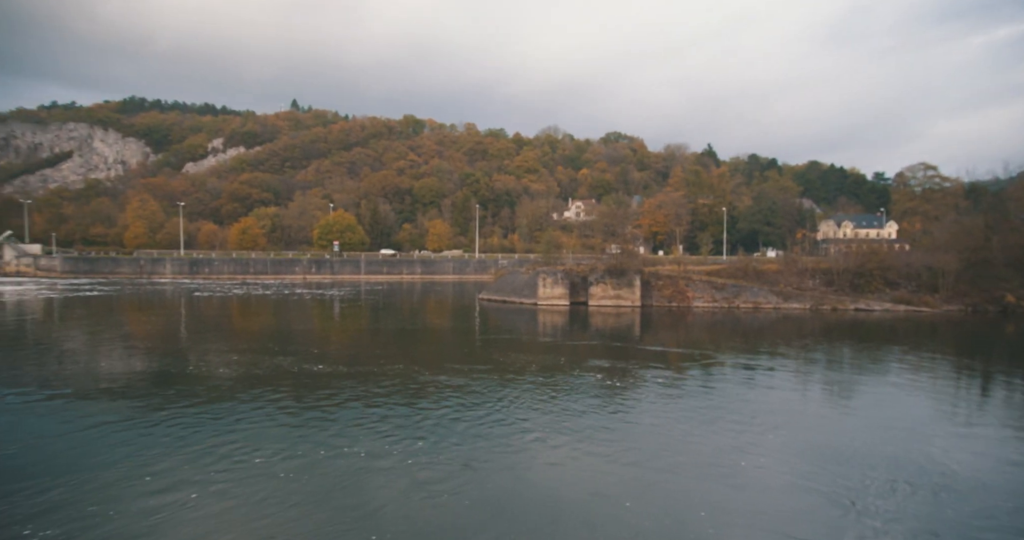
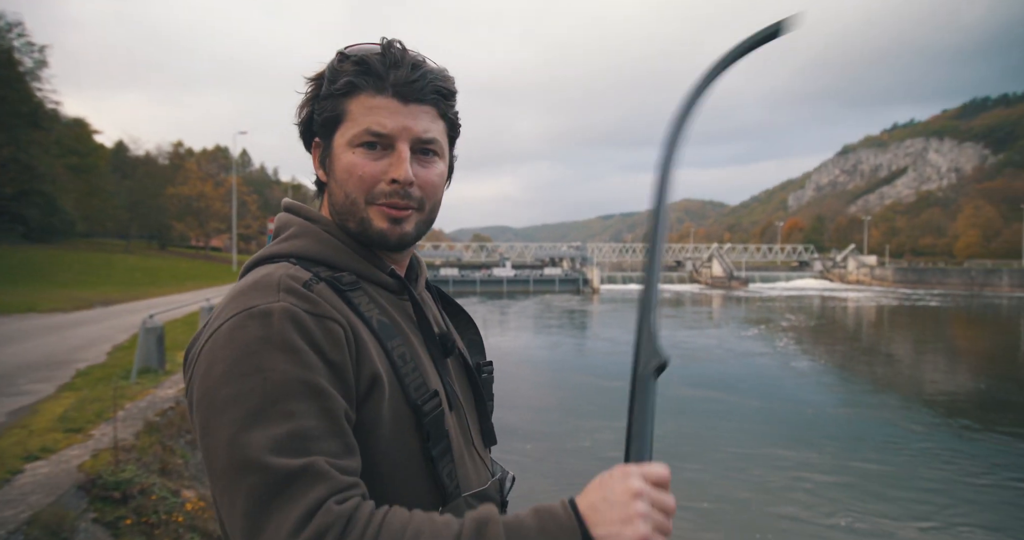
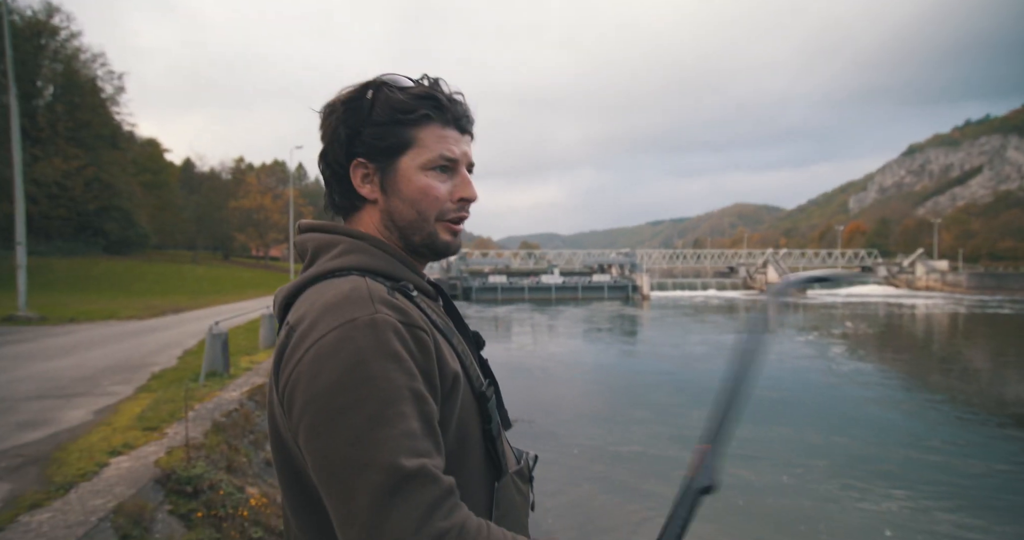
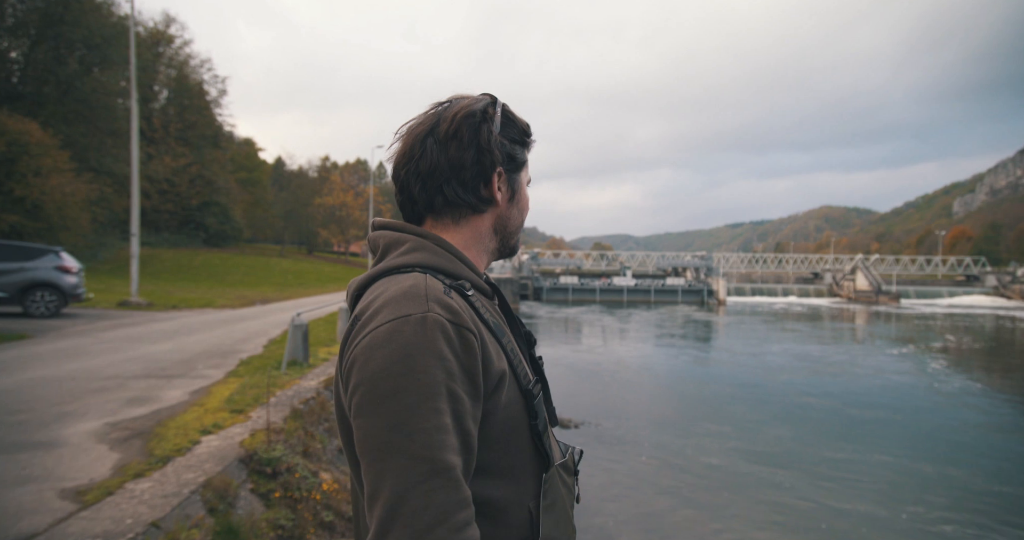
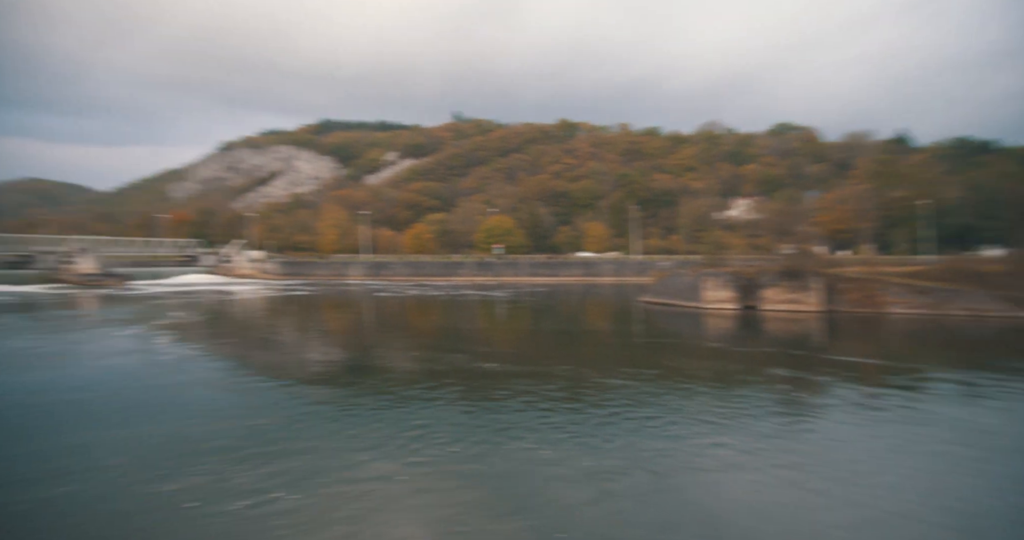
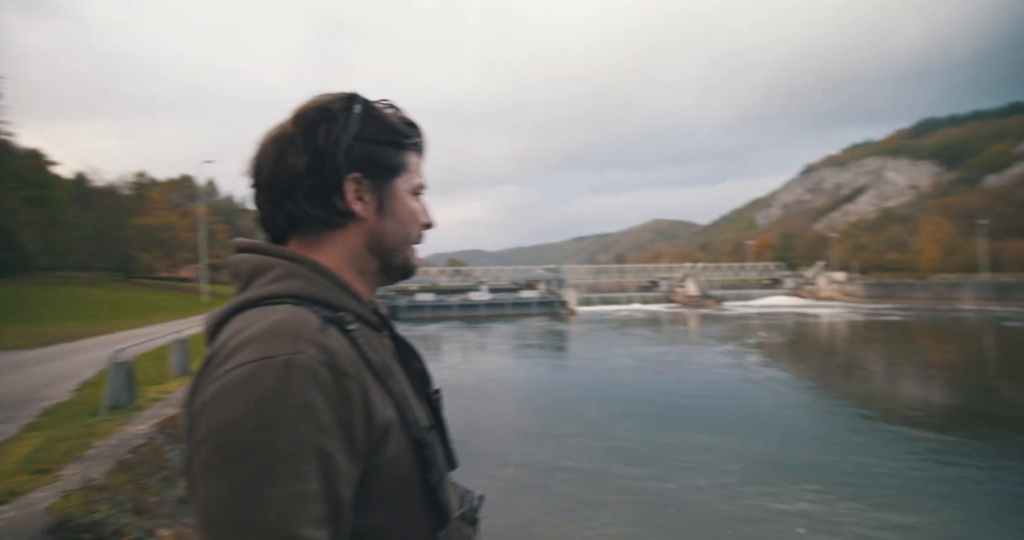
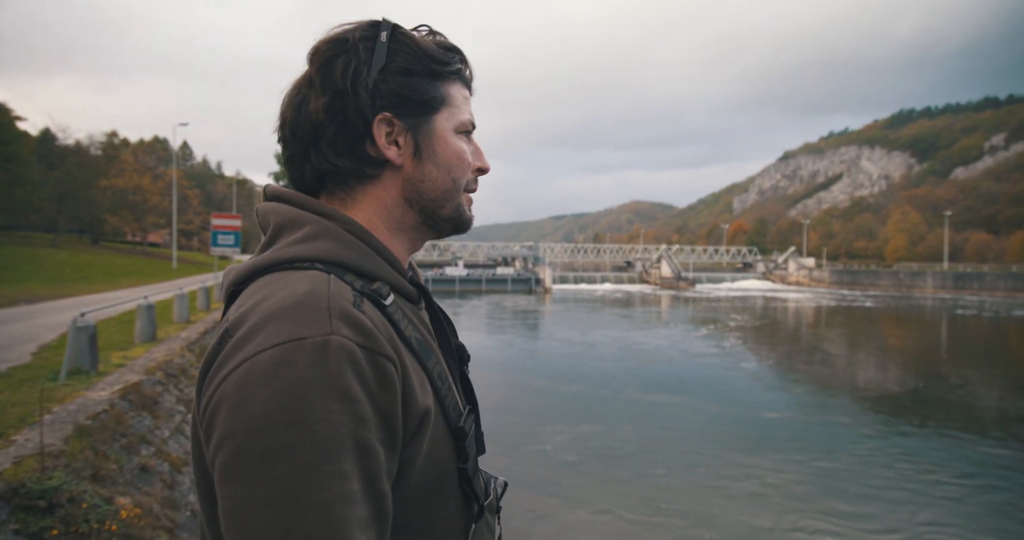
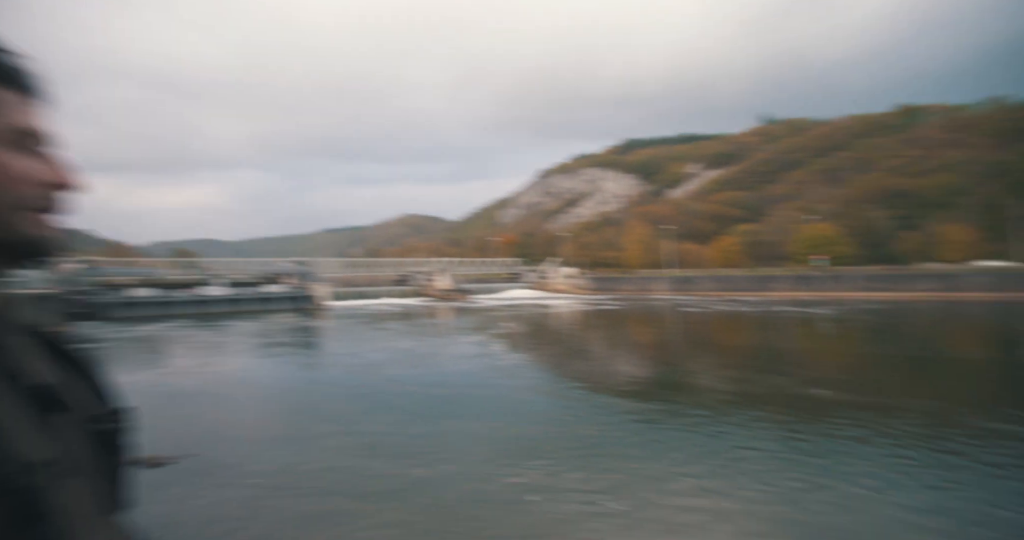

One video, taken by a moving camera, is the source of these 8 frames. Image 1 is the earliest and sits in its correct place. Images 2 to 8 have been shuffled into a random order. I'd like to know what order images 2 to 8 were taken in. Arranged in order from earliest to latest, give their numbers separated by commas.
5, 8, 6, 3, 4, 2, 7
